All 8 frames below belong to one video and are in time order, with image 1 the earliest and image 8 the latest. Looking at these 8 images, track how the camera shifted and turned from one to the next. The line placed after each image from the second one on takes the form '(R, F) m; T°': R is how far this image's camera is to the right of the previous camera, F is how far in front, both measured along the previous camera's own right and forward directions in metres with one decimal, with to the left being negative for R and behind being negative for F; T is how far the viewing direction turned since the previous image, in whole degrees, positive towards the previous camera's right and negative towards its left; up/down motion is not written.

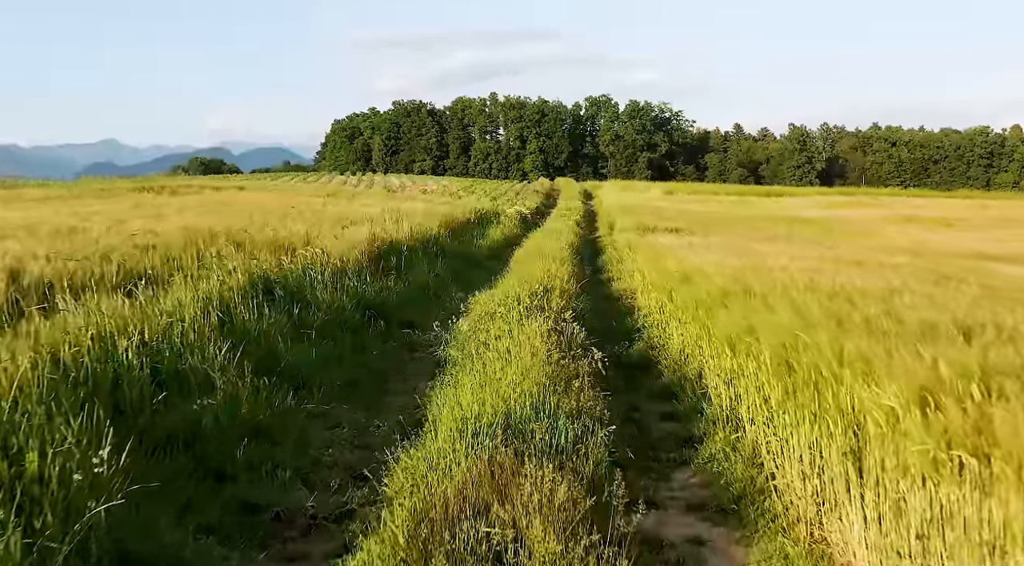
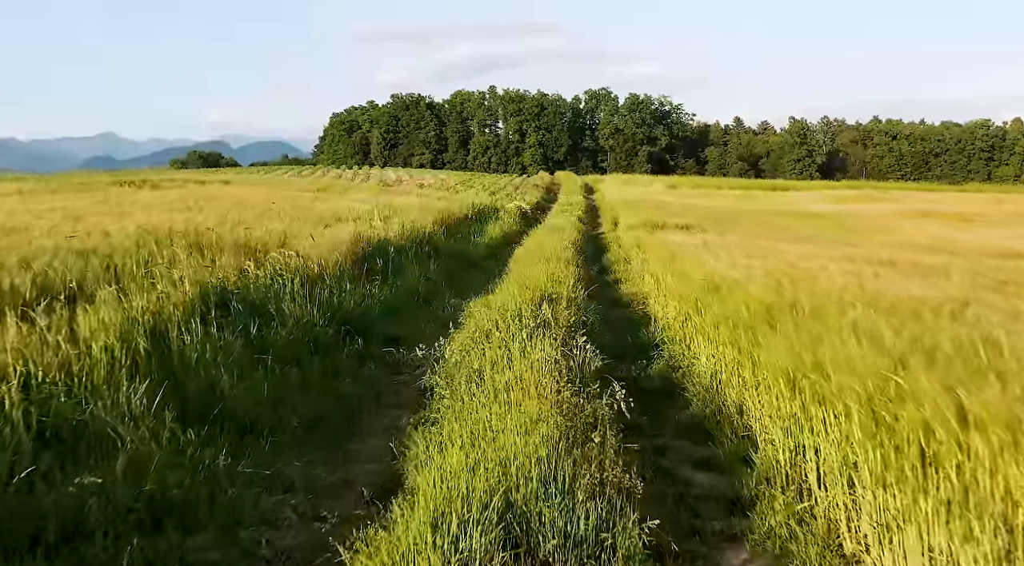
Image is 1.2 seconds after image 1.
(0.0, +1.0) m; 0°
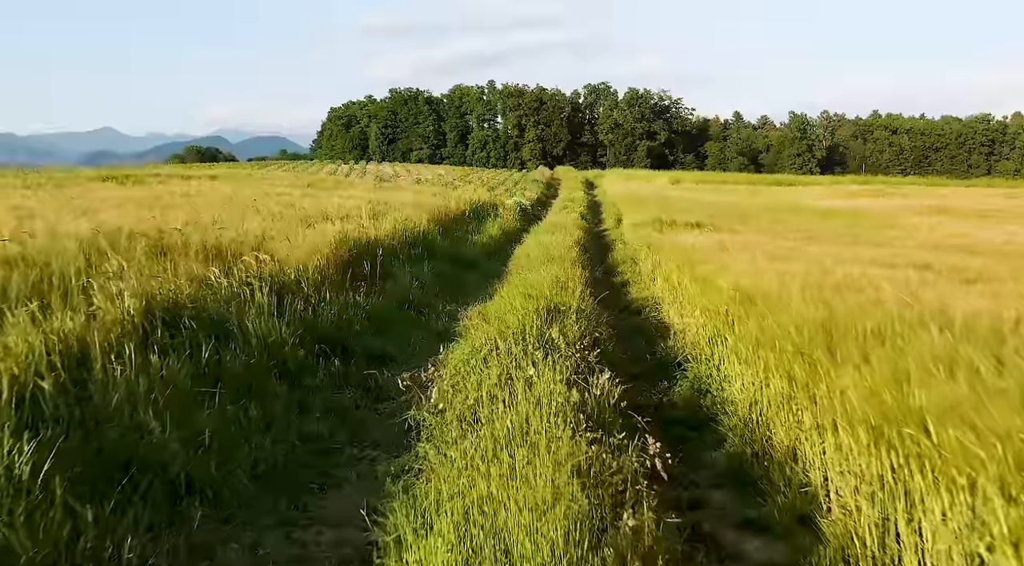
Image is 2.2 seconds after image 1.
(0.0, +0.8) m; 0°
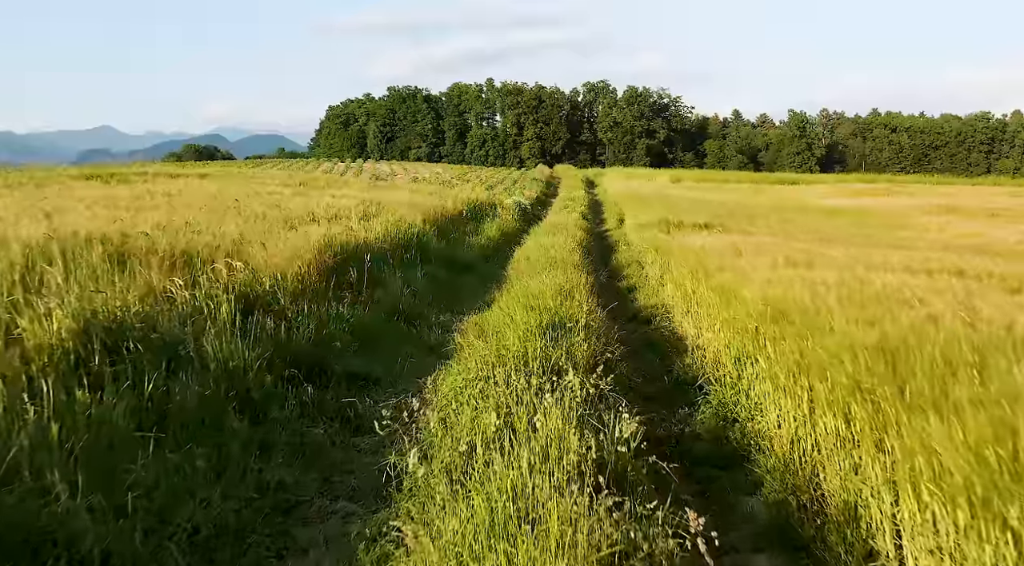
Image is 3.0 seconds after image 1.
(0.0, +0.7) m; 0°
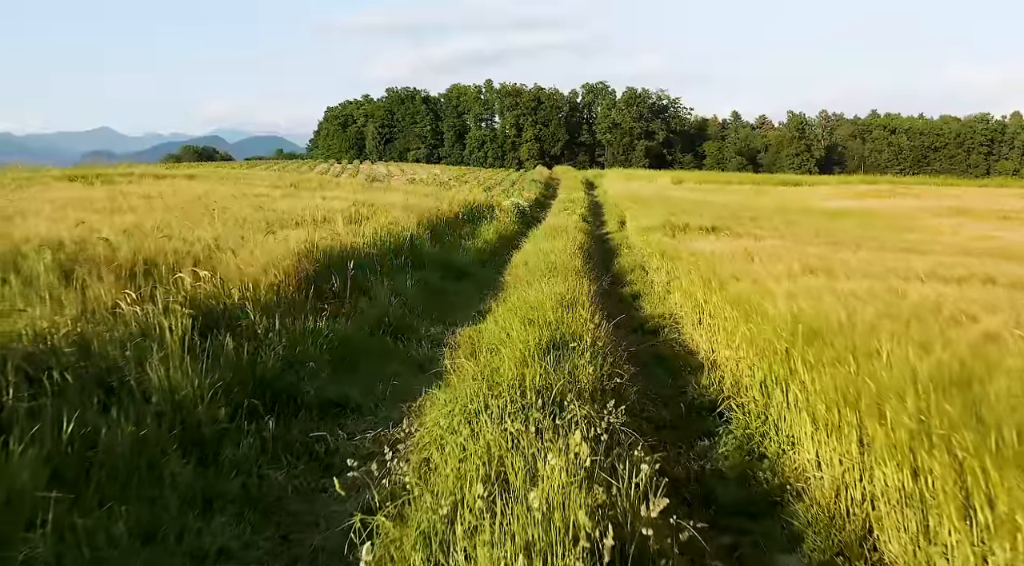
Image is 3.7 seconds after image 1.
(0.0, +0.6) m; 0°
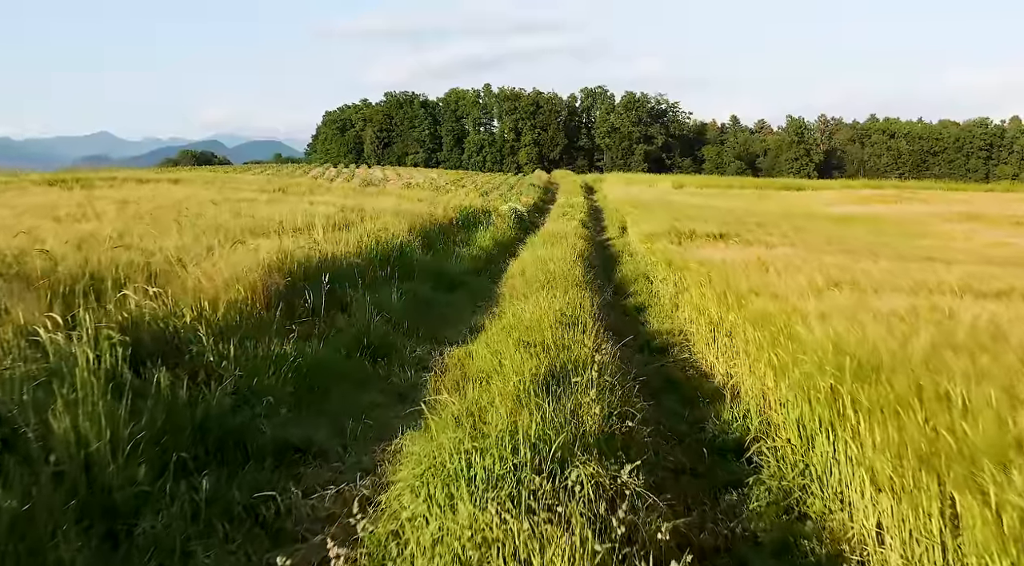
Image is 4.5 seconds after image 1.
(0.0, +0.7) m; 0°
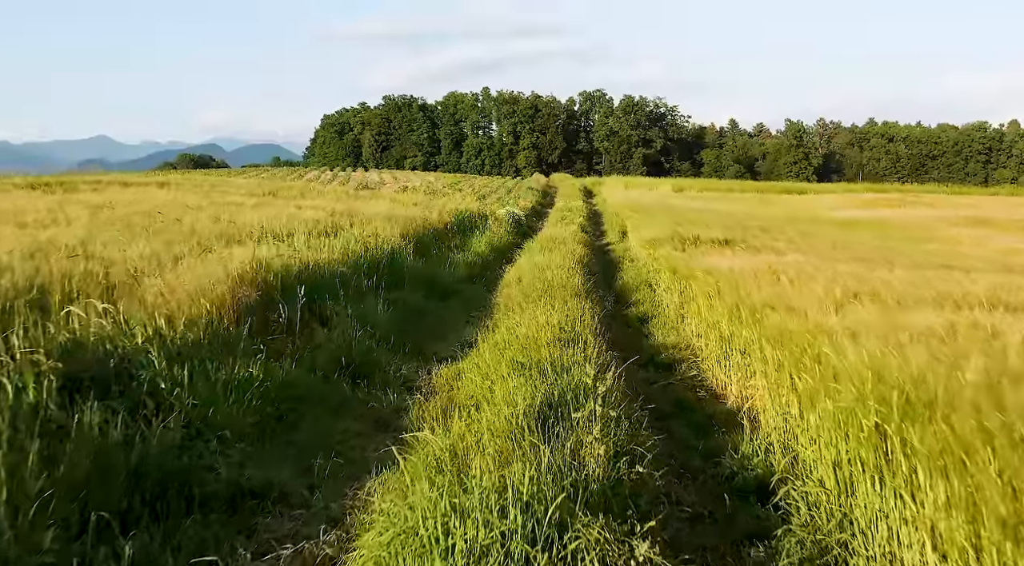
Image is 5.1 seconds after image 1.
(0.0, +0.5) m; 0°
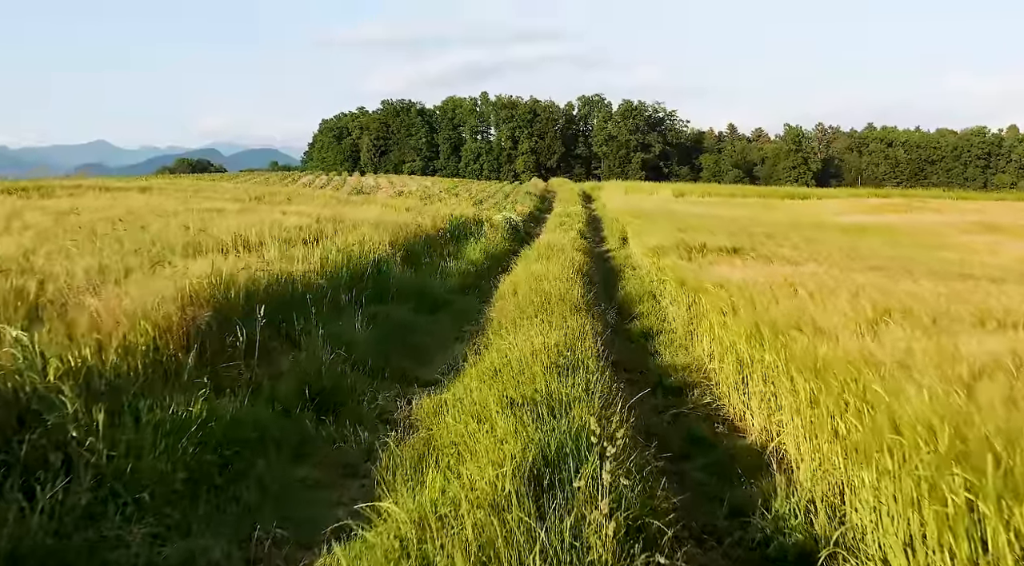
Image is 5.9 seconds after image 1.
(0.0, +0.7) m; 0°
